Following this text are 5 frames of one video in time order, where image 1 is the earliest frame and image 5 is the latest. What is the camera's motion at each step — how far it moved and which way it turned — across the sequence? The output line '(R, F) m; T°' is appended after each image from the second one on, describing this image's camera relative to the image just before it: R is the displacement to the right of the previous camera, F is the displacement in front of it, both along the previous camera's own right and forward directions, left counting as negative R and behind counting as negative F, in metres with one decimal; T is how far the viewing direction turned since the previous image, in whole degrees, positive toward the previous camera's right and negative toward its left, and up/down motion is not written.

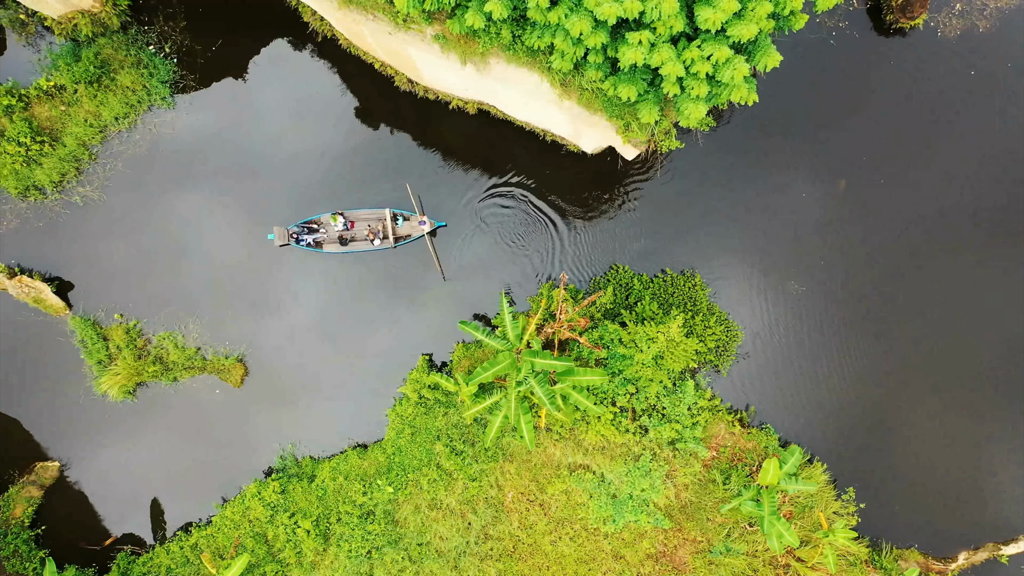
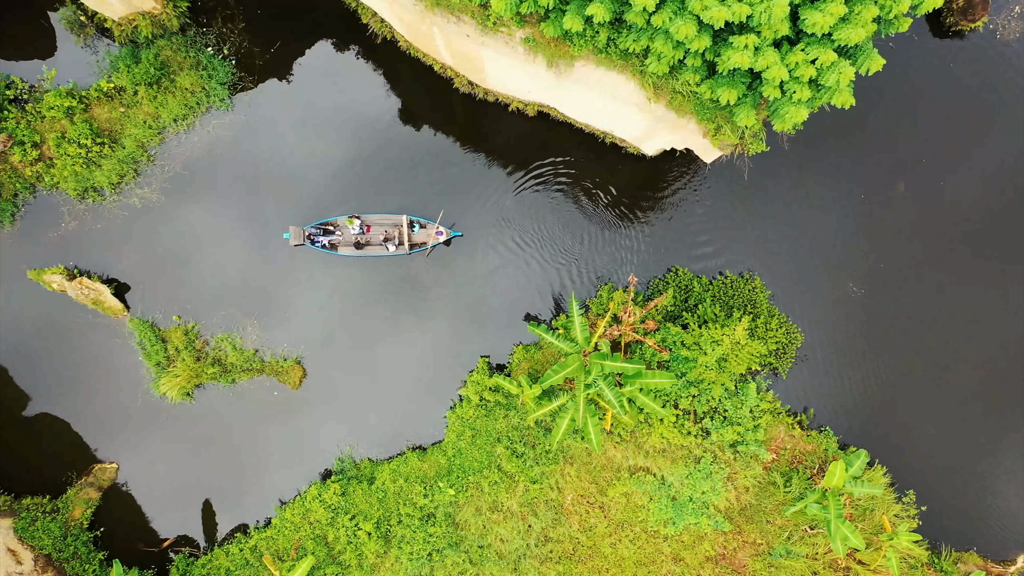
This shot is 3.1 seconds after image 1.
(-1.5, 0.0) m; 0°
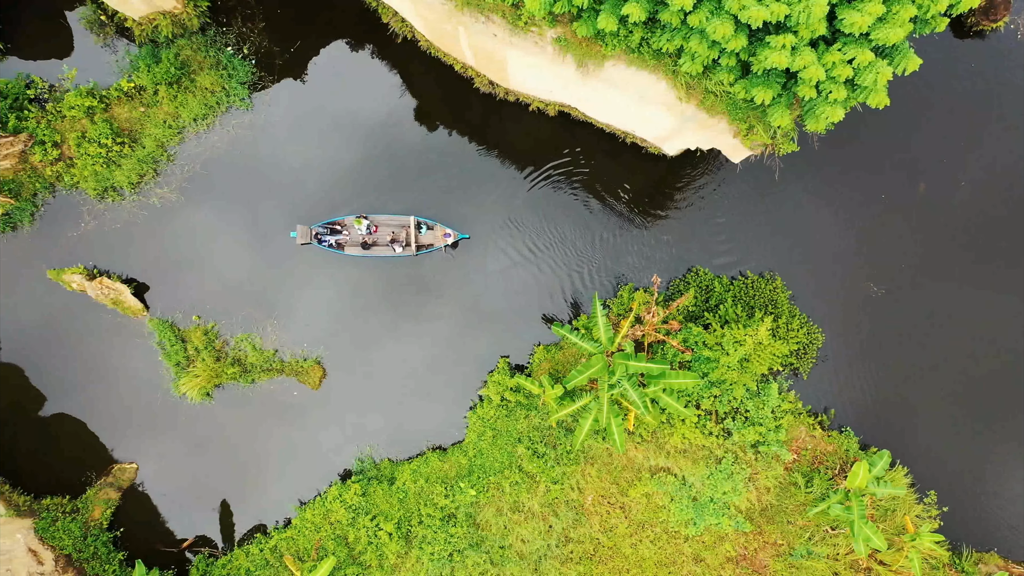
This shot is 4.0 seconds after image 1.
(-0.5, 0.0) m; 0°
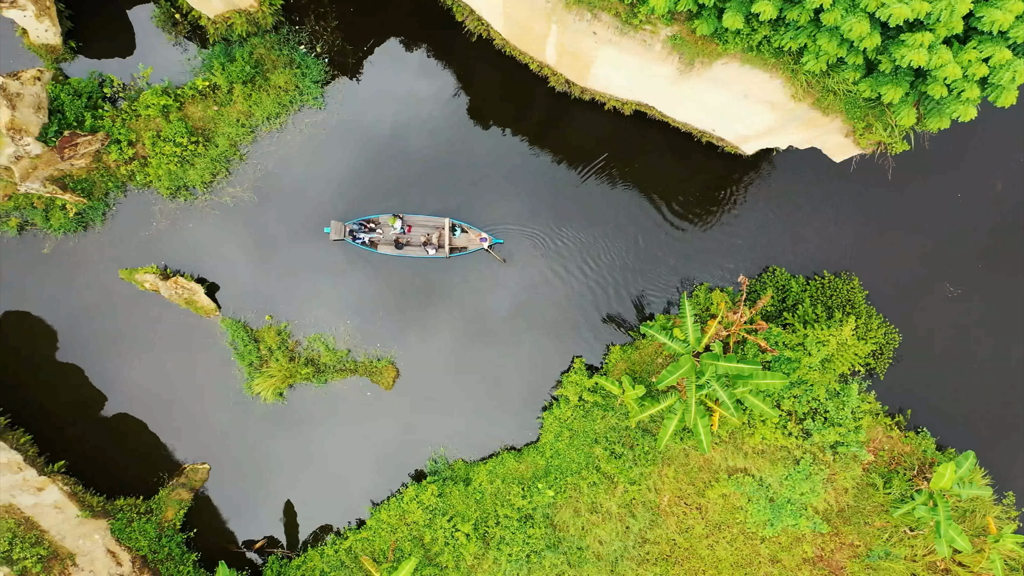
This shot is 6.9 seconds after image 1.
(-1.9, +0.1) m; 0°
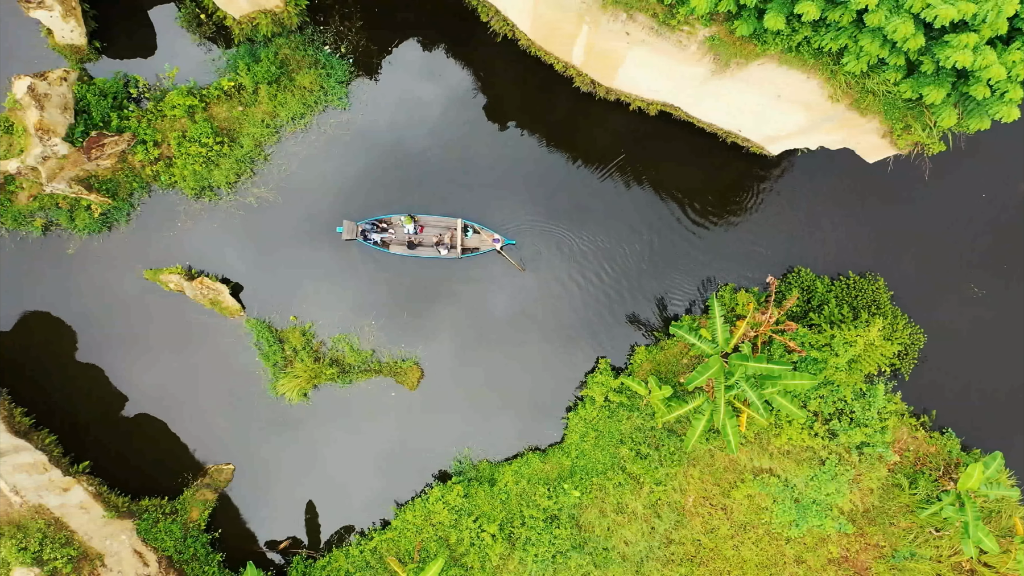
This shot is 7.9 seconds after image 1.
(-0.6, 0.0) m; 0°
